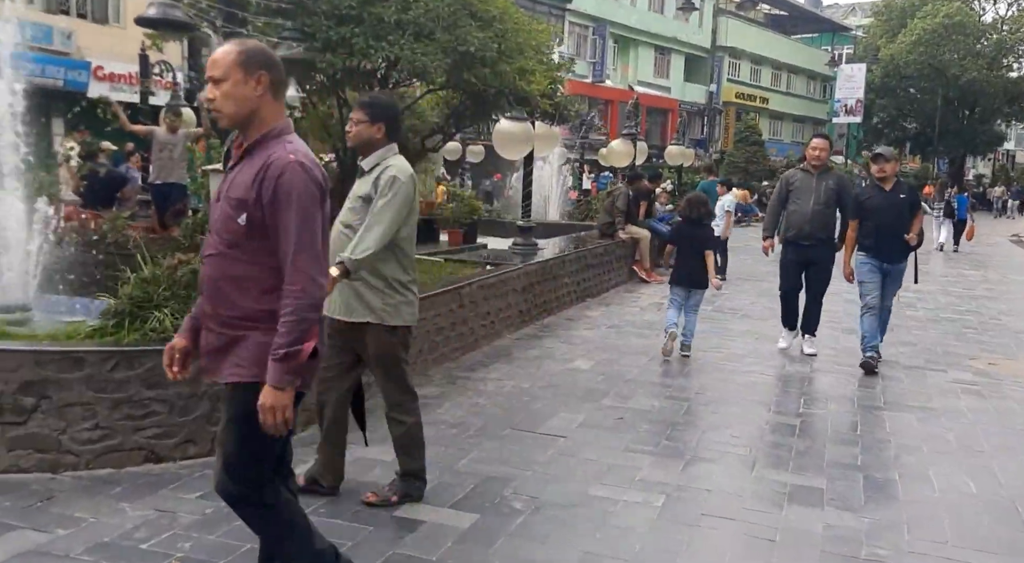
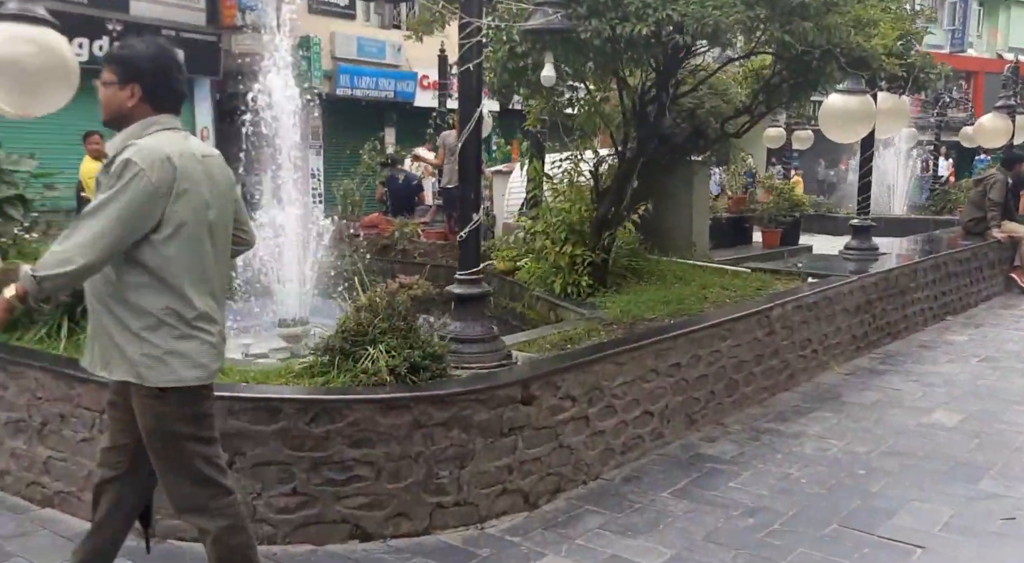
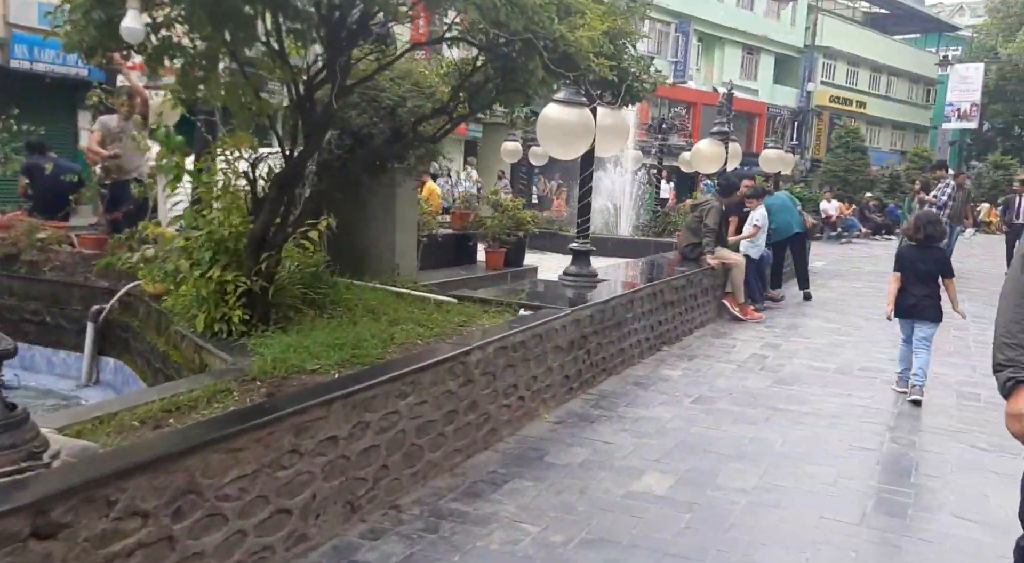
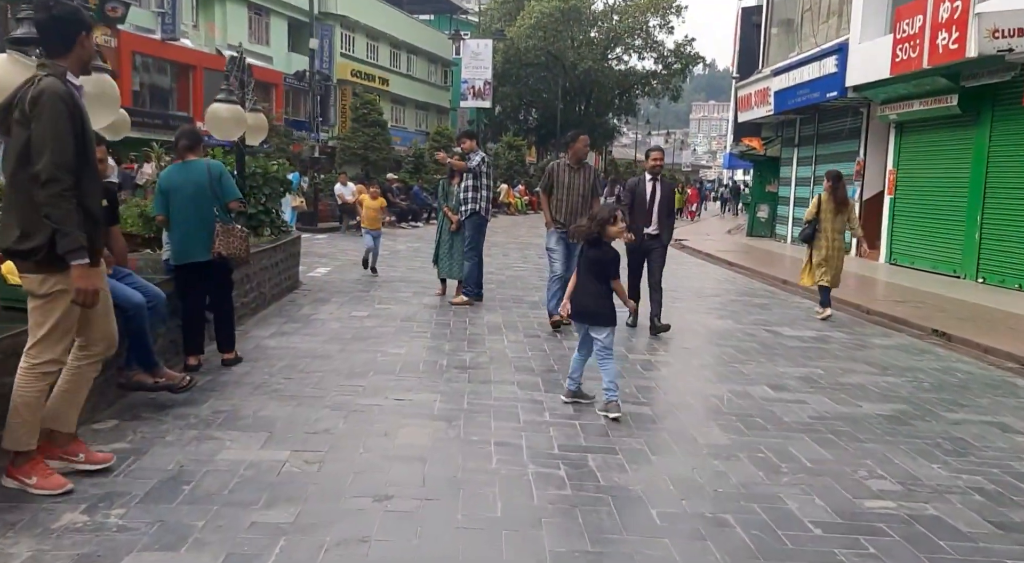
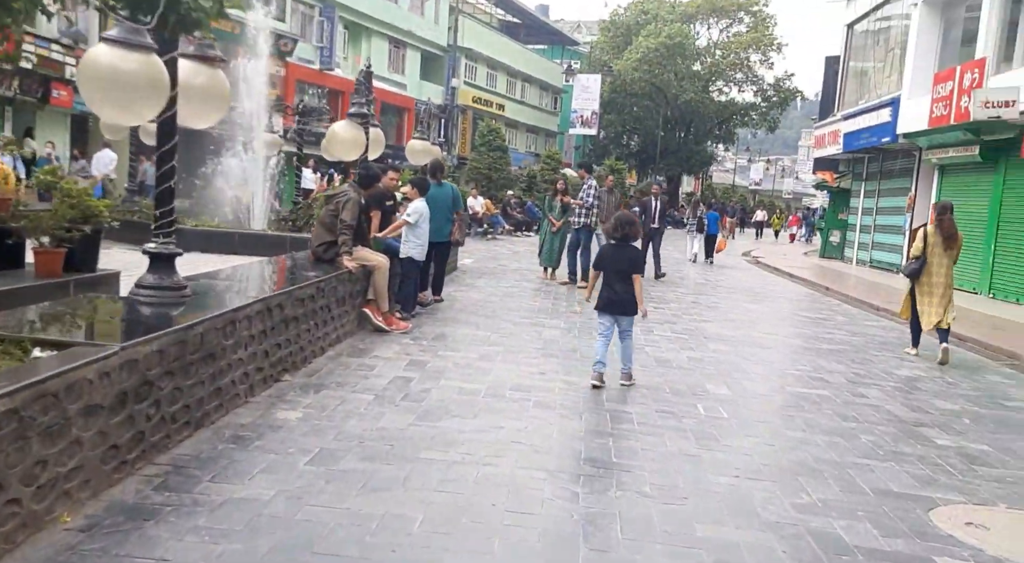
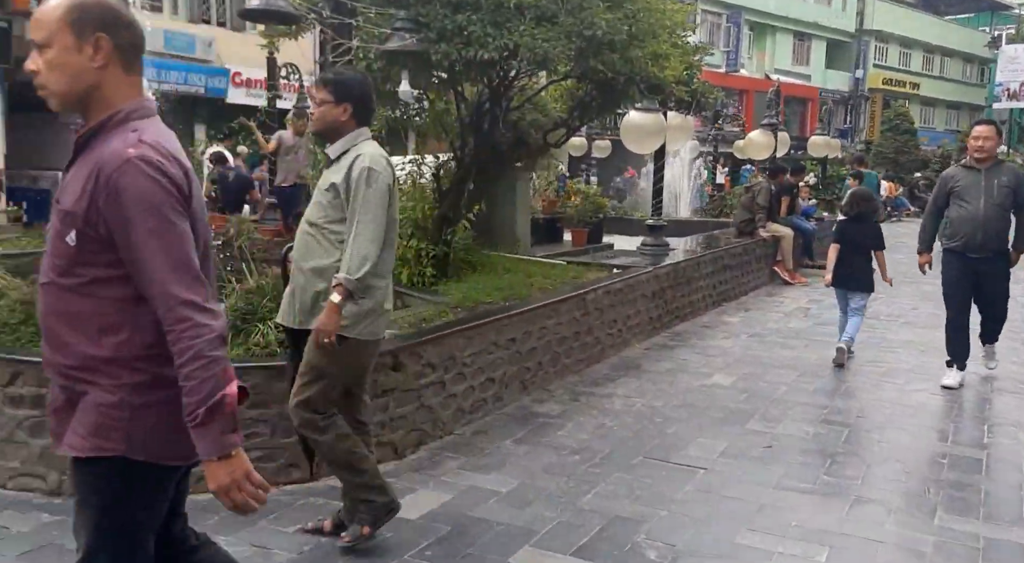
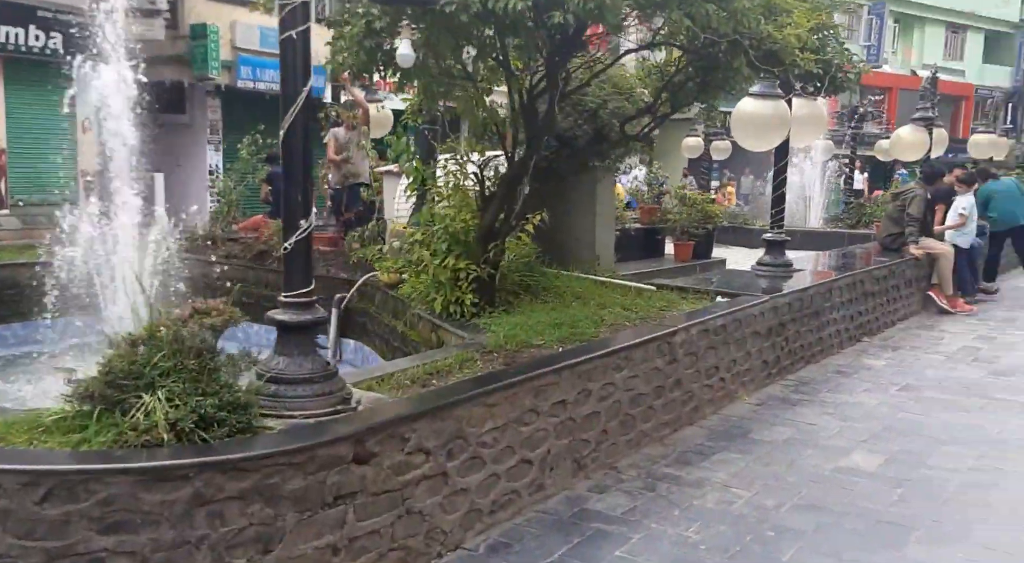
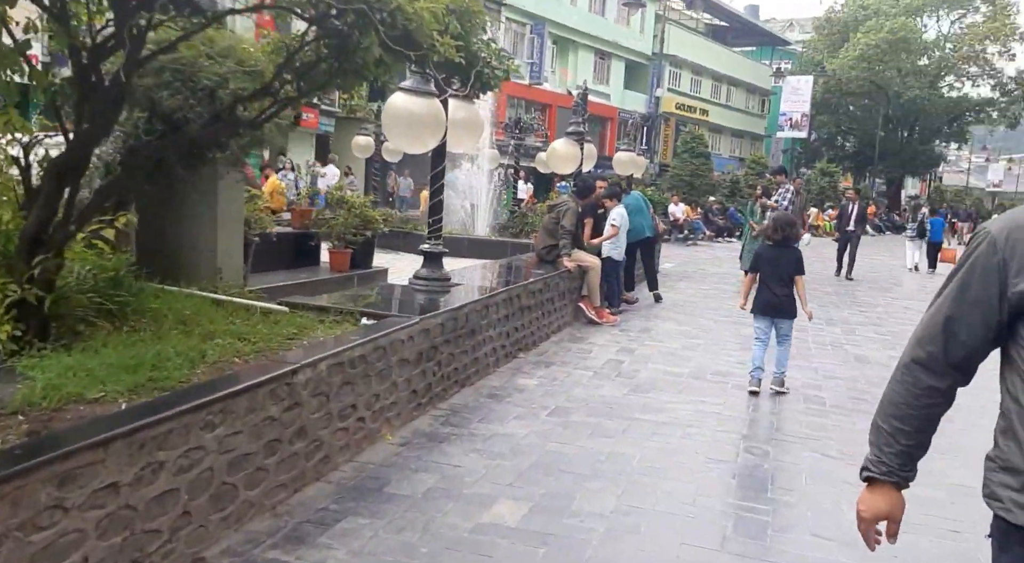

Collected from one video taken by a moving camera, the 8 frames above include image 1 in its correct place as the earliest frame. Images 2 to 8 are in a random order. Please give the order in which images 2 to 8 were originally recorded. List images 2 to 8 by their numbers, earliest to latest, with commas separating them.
6, 2, 7, 3, 8, 5, 4
